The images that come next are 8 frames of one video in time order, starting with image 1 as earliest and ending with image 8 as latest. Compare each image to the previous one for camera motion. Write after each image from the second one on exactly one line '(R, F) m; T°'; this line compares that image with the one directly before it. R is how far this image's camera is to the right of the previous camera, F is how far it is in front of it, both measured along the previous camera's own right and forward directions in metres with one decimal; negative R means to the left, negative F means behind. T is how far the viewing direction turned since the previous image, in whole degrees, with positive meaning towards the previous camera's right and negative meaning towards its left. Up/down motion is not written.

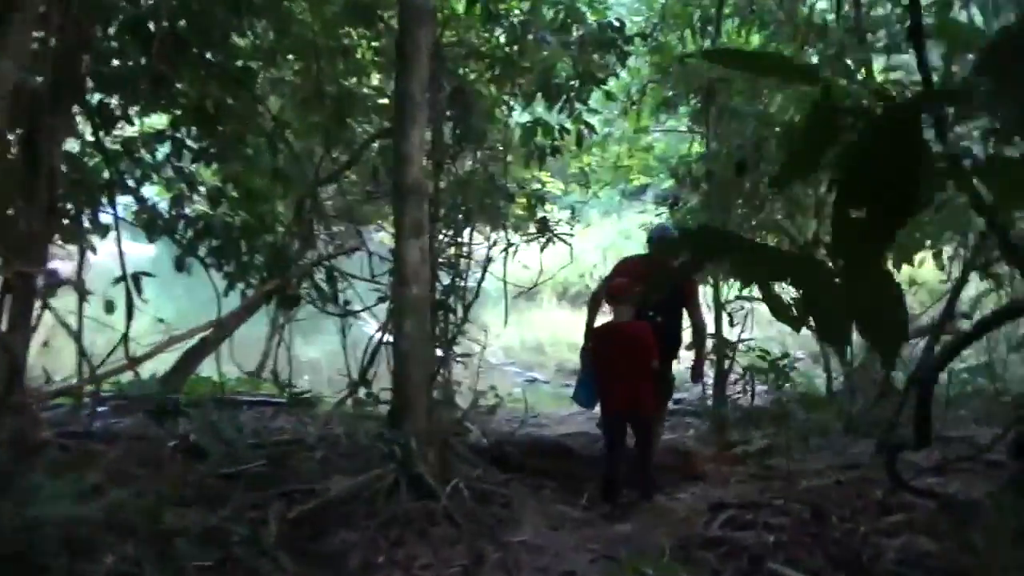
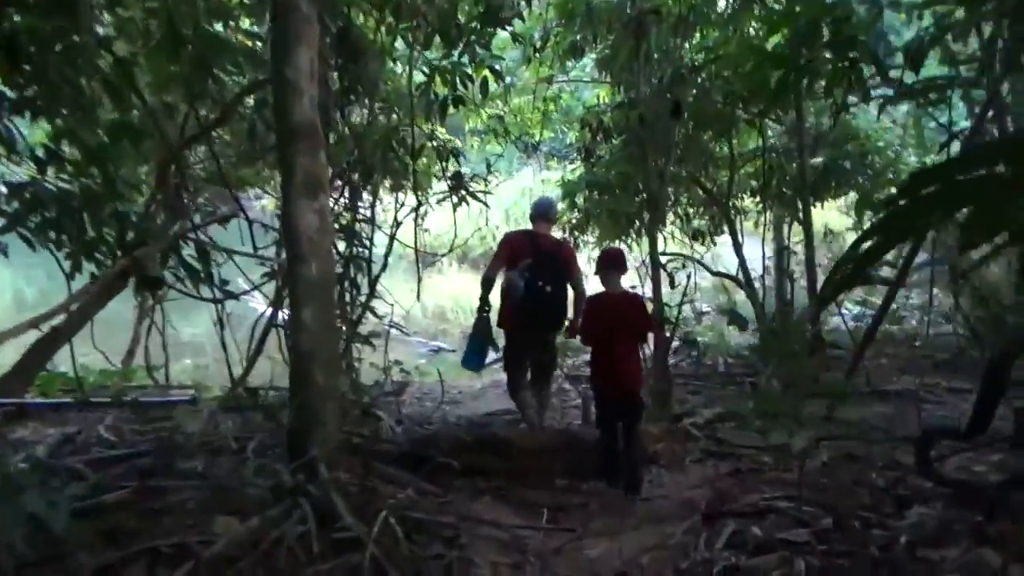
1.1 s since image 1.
(-0.1, +0.7) m; +8°
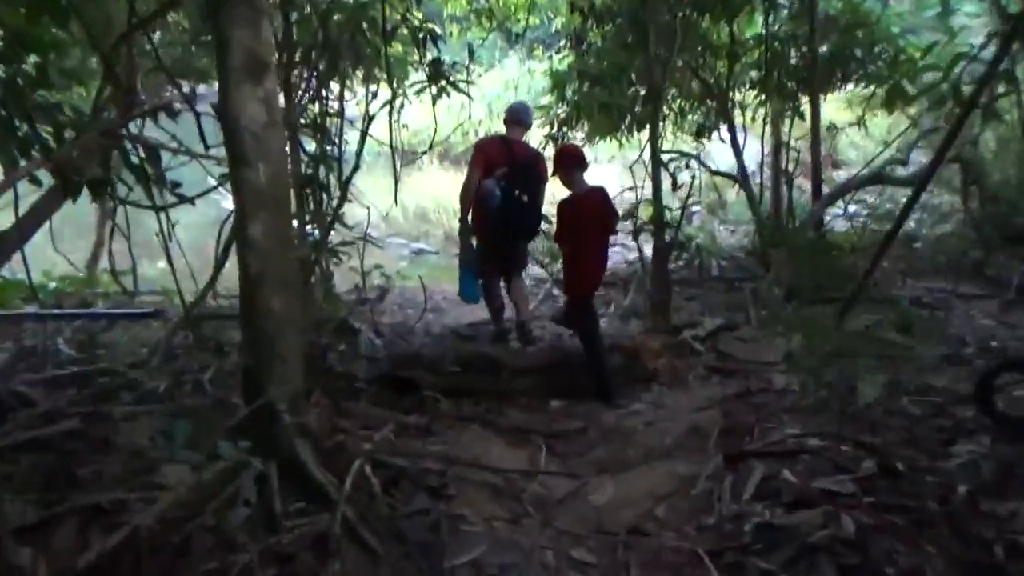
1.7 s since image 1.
(0.0, +0.4) m; +1°
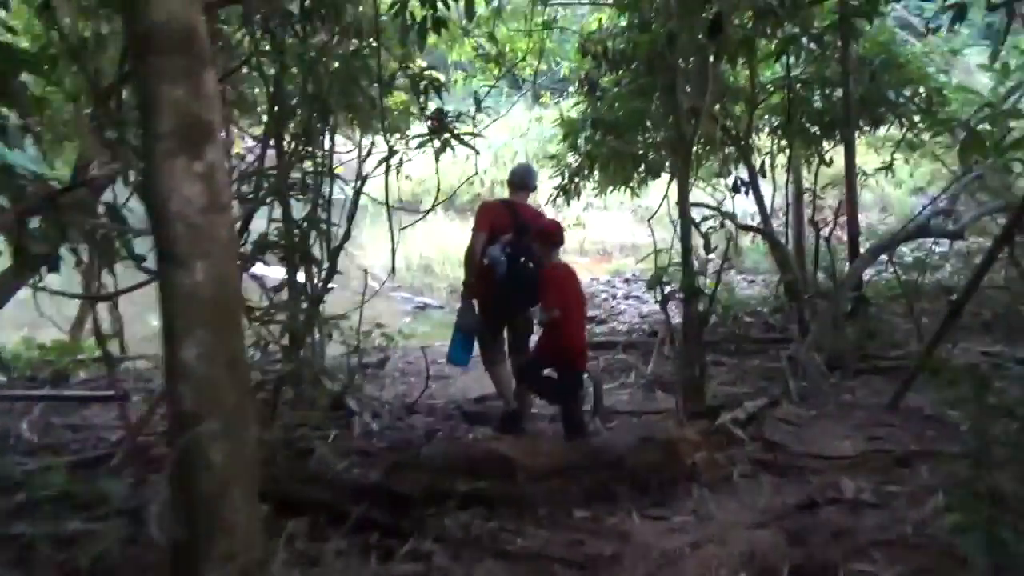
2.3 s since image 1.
(0.0, +0.5) m; 0°
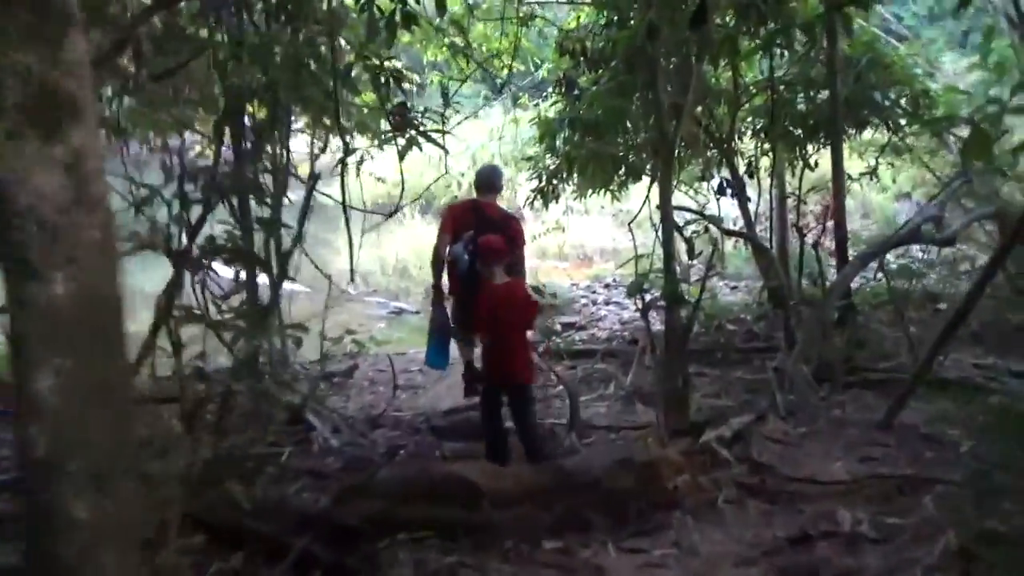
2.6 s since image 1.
(+0.1, +0.3) m; +1°
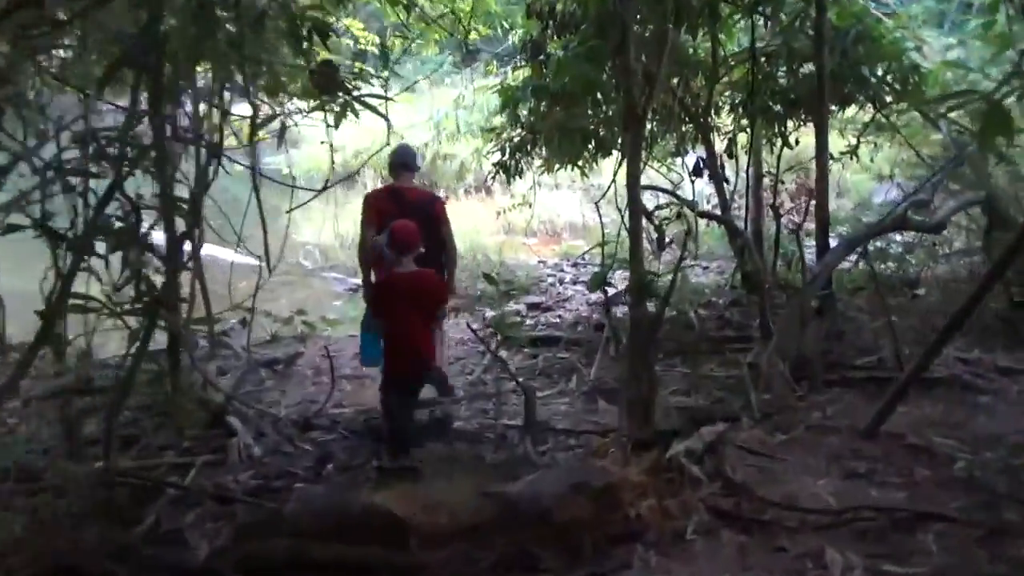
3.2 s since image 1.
(+0.1, +0.4) m; +2°
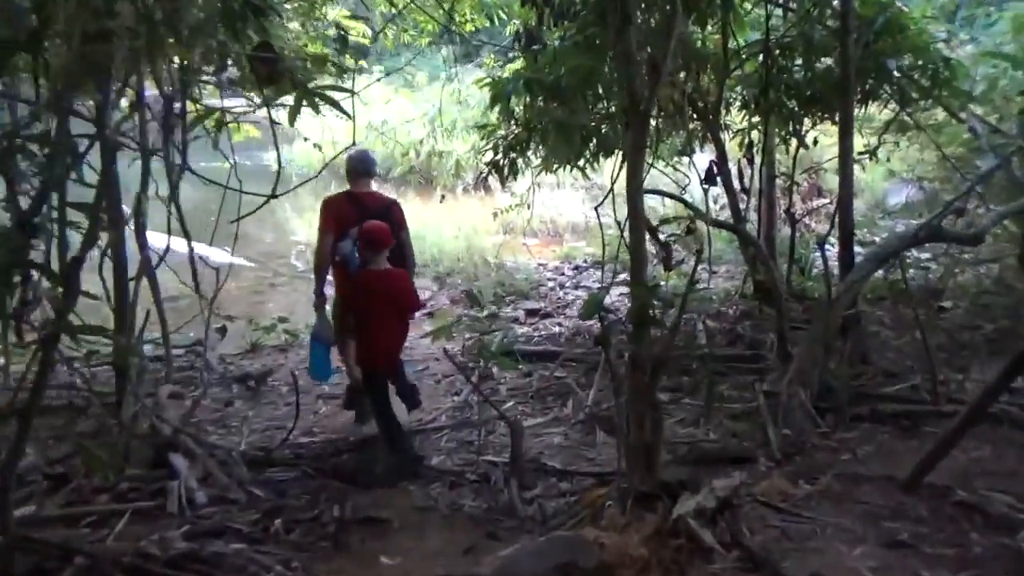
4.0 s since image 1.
(+0.1, +0.5) m; 0°
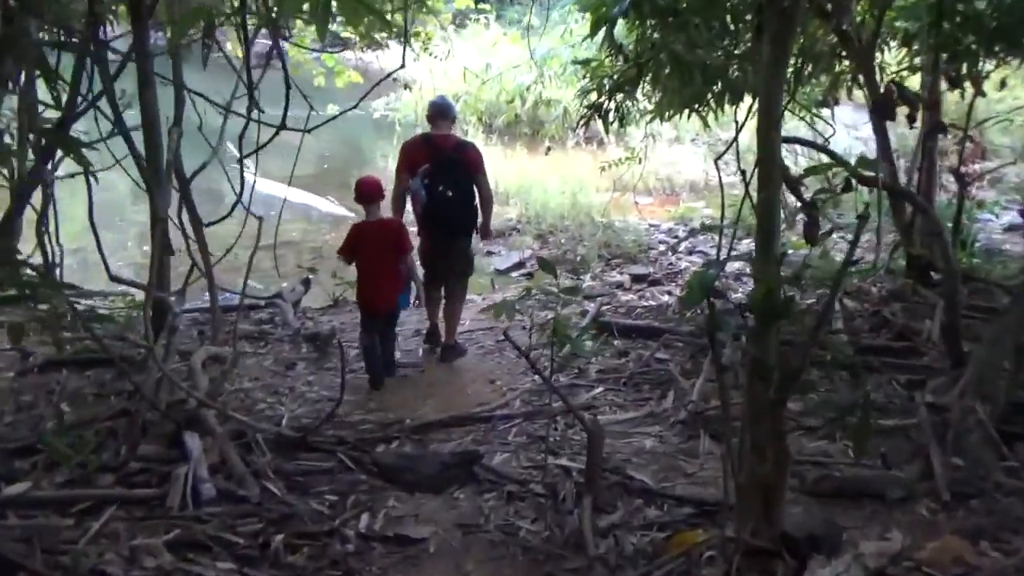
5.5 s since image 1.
(+0.1, +0.7) m; -9°
